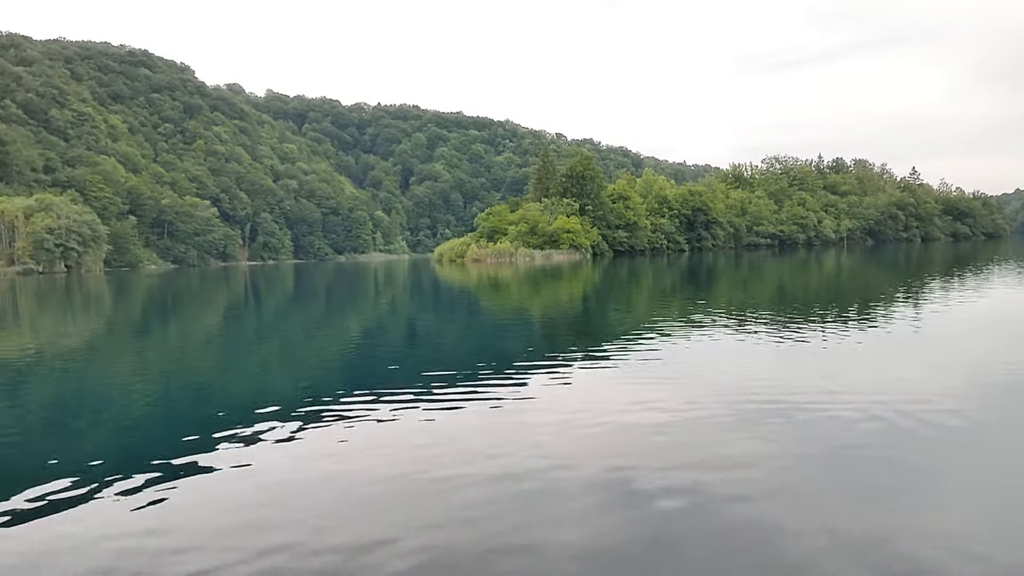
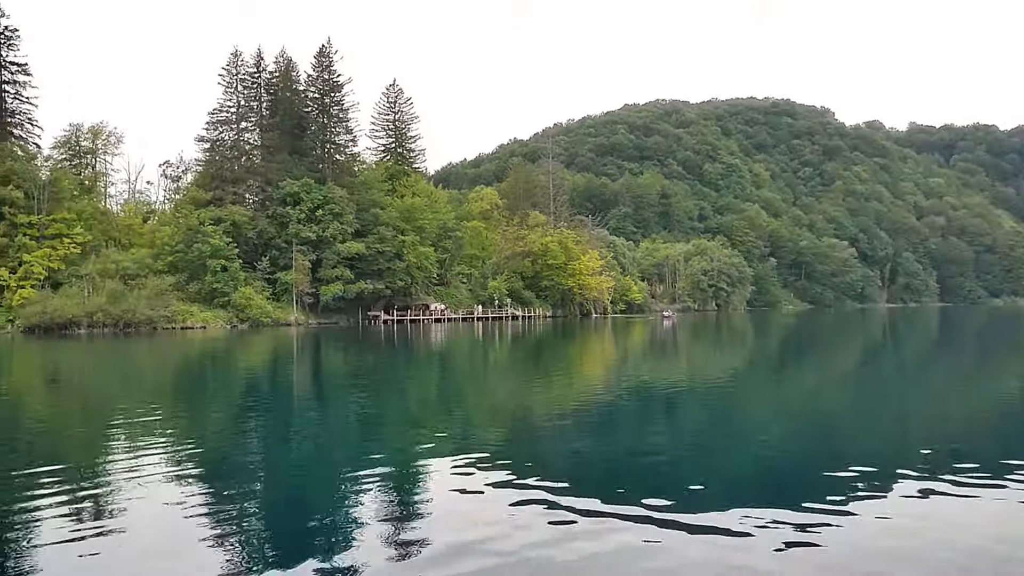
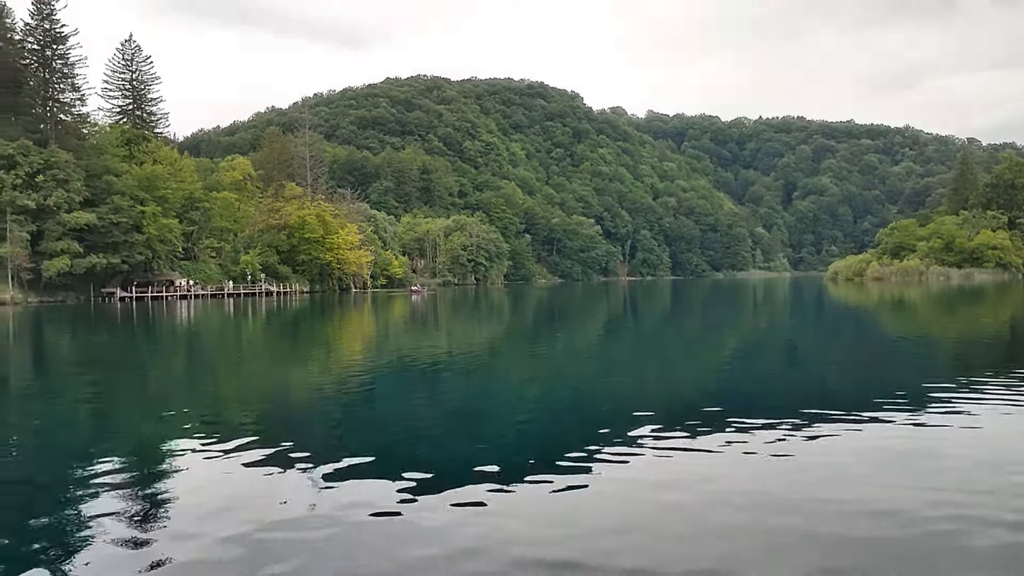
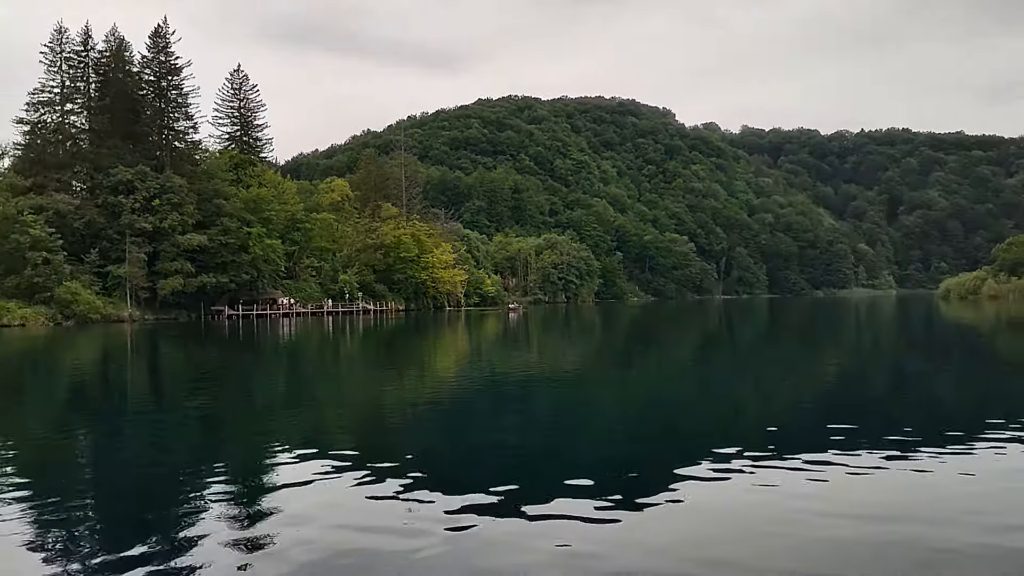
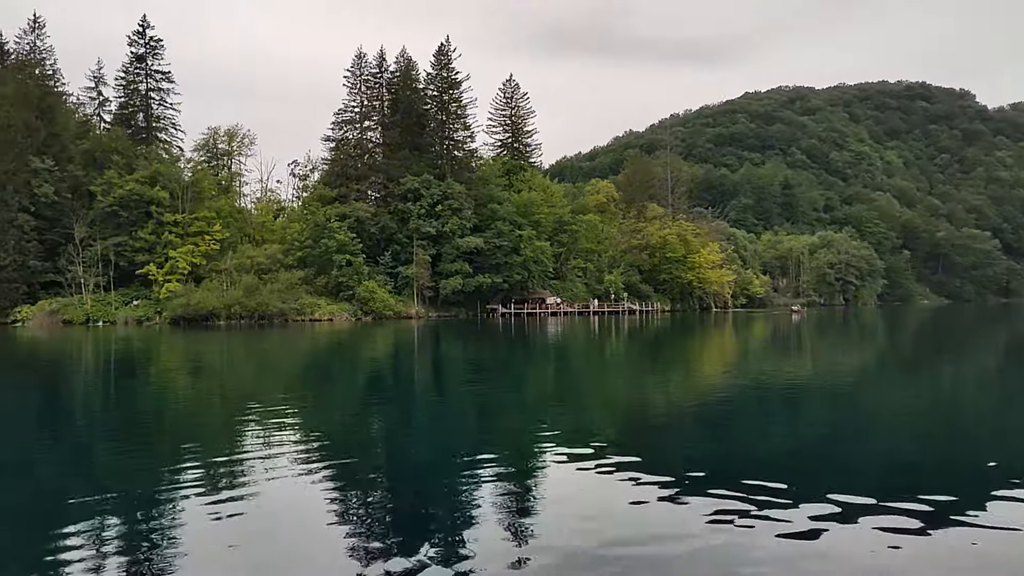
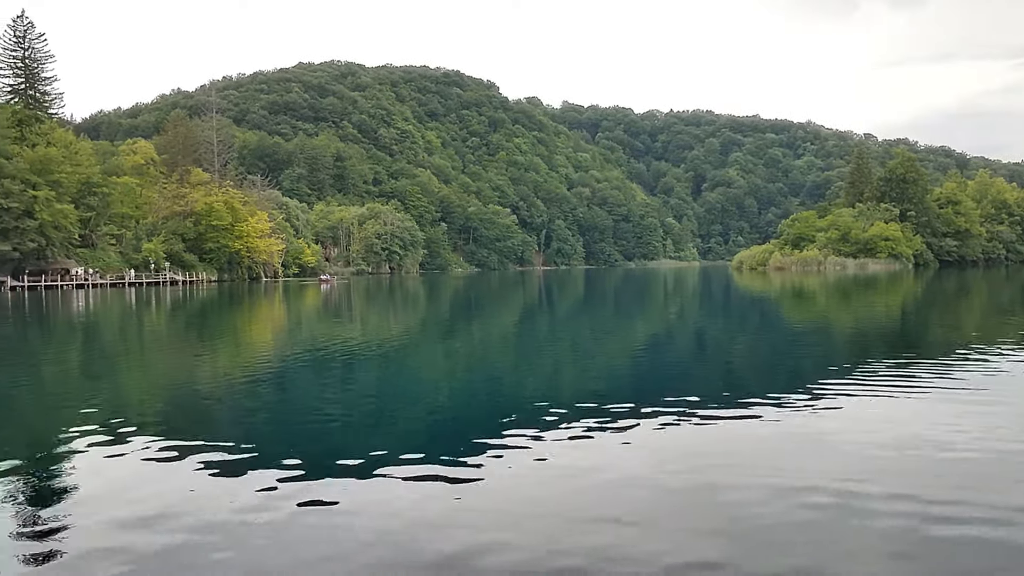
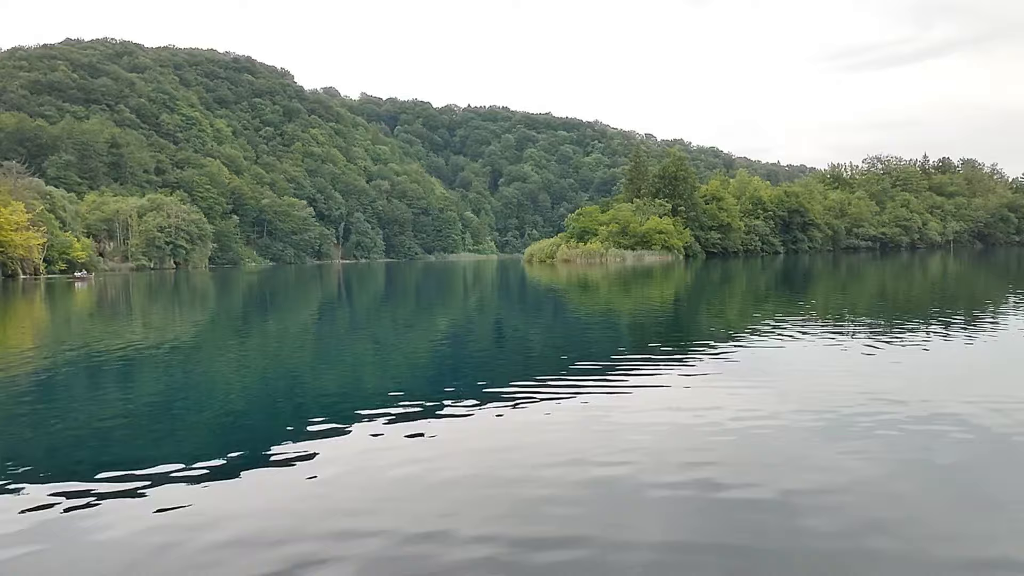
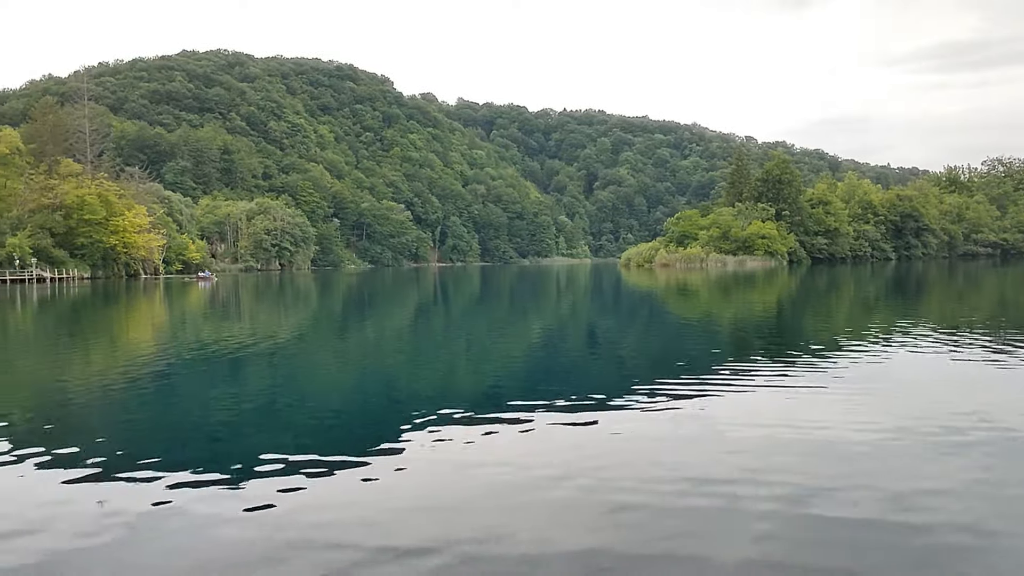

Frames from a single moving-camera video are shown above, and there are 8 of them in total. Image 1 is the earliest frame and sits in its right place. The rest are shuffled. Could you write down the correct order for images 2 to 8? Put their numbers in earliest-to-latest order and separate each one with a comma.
7, 8, 6, 3, 4, 2, 5
